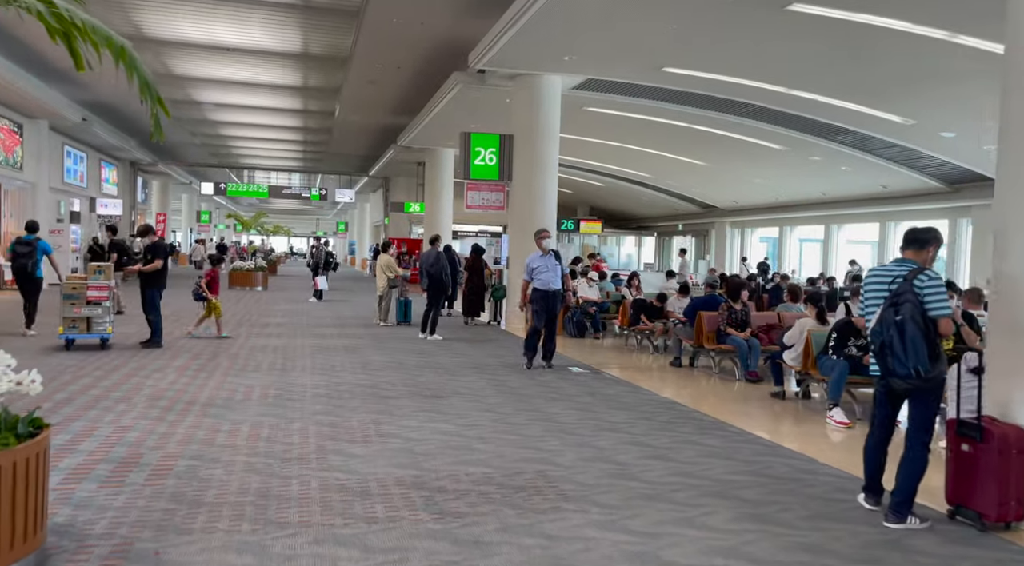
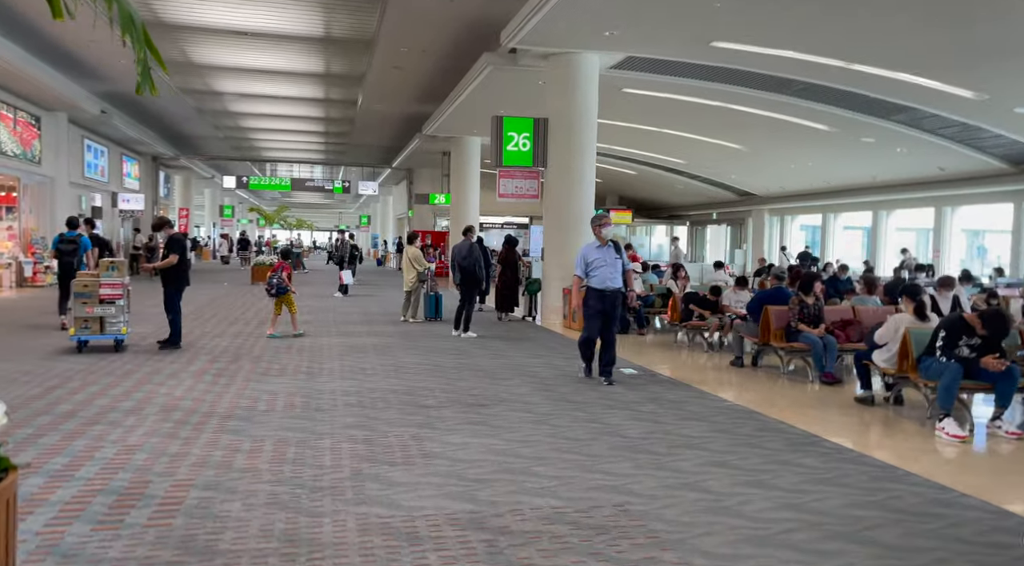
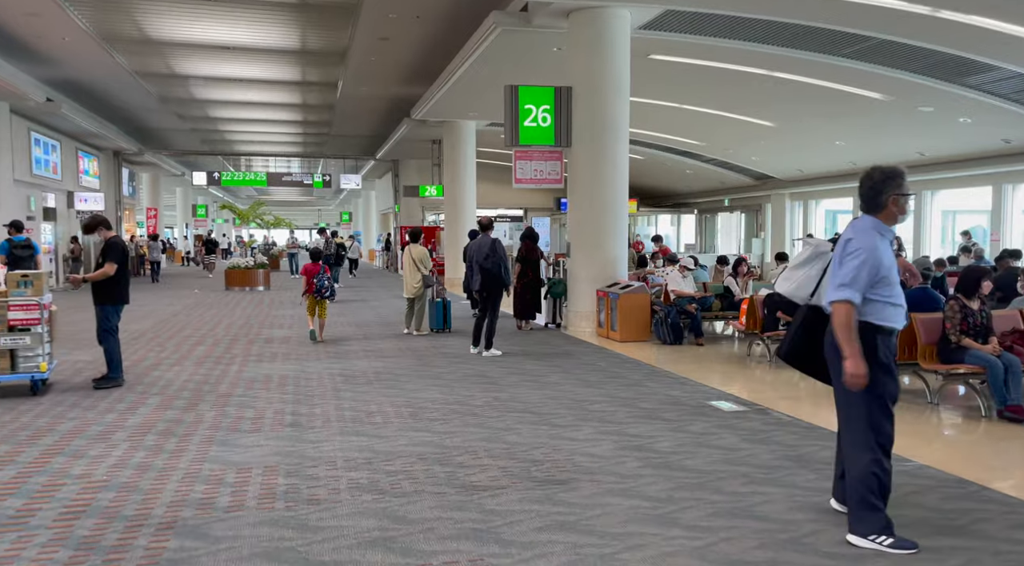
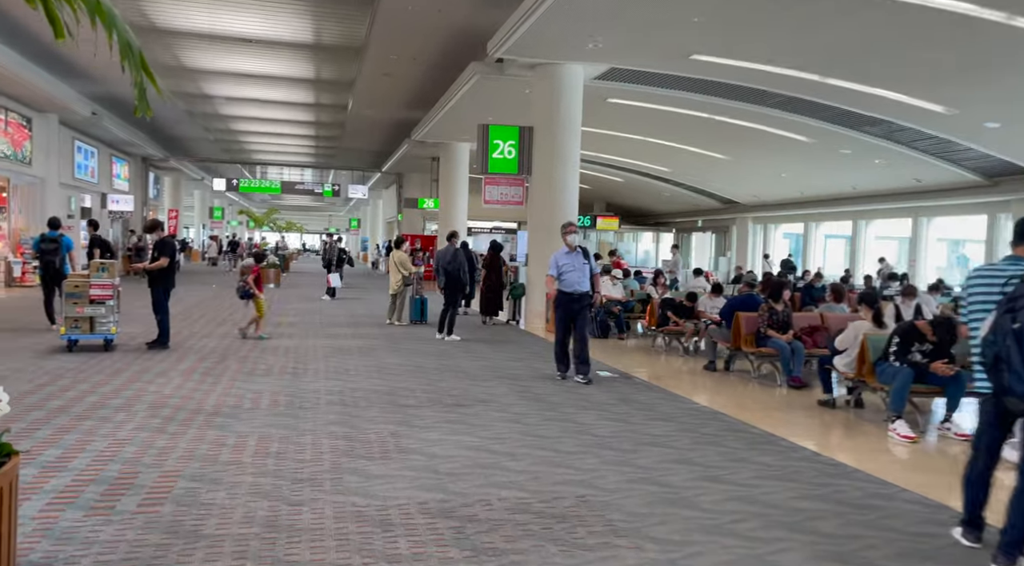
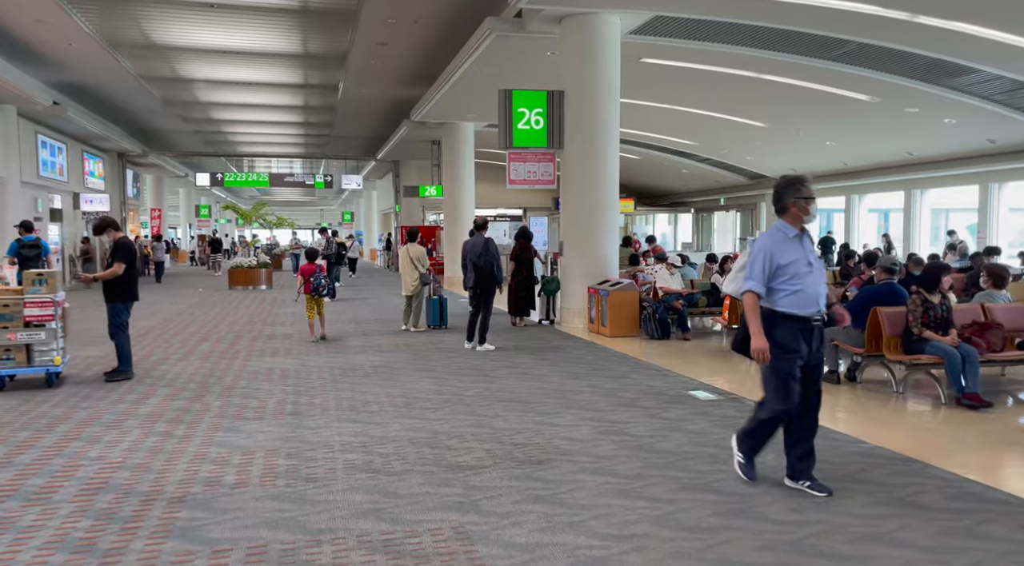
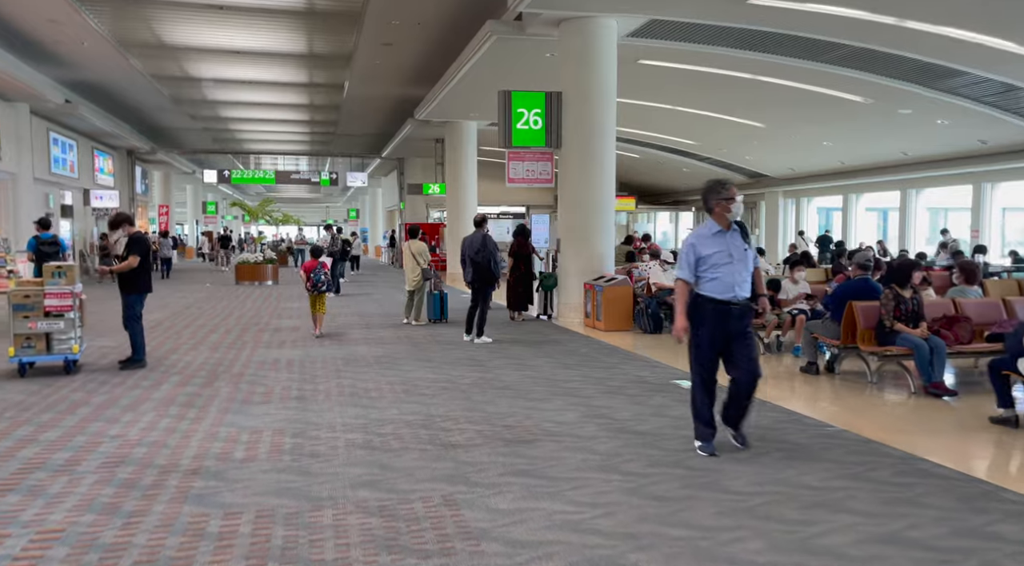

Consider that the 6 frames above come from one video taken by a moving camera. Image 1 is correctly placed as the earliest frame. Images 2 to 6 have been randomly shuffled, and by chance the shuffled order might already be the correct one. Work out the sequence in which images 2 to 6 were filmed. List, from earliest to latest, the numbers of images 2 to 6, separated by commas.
4, 2, 6, 5, 3
